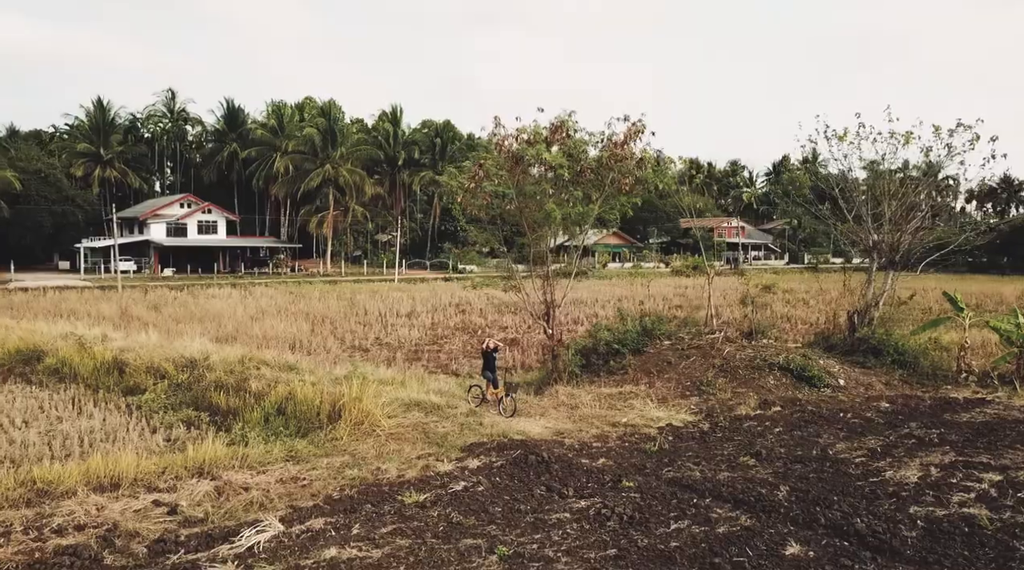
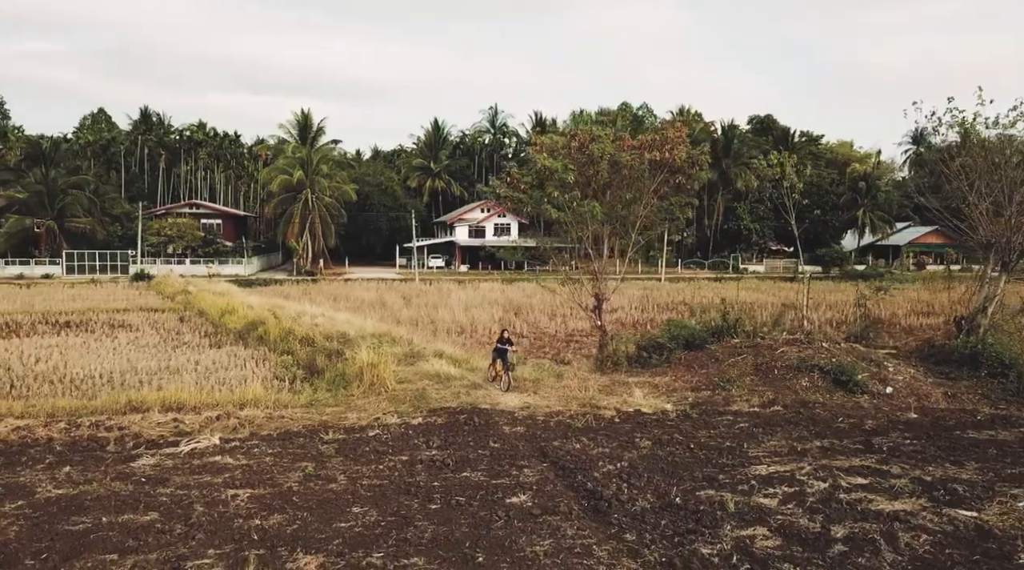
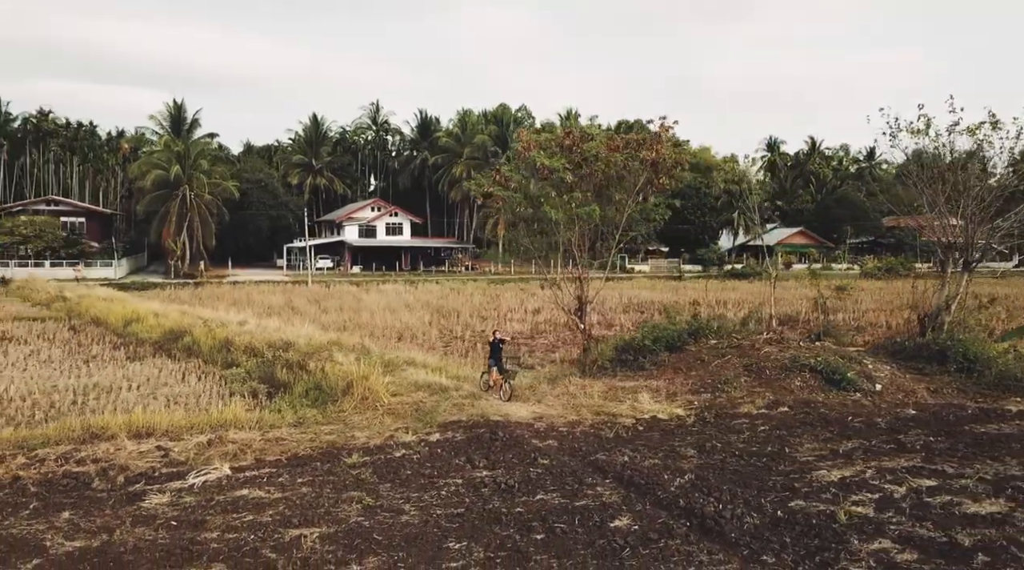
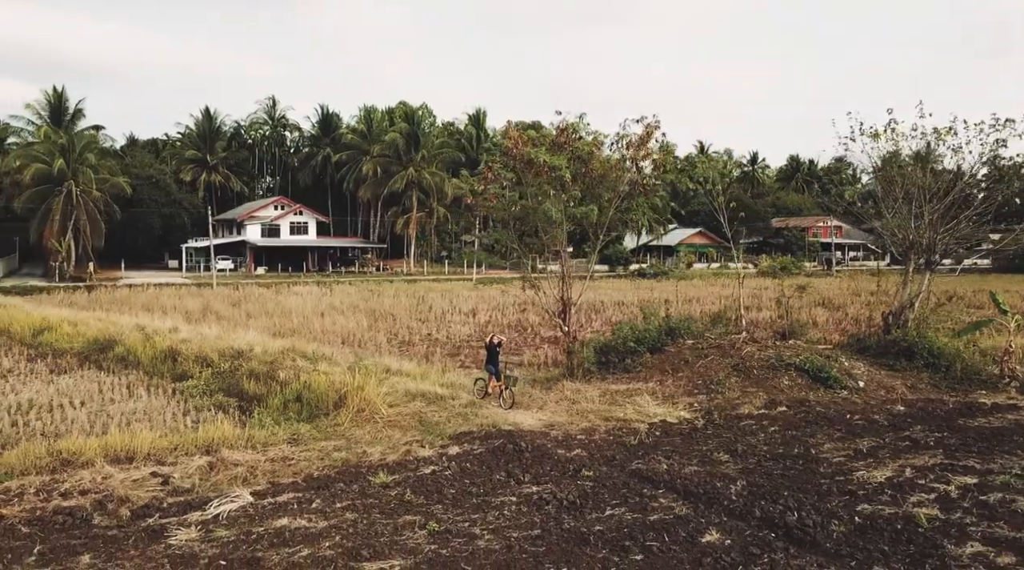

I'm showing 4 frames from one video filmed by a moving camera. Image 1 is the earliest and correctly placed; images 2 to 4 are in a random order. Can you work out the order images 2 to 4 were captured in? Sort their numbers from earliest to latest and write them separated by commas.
4, 3, 2
